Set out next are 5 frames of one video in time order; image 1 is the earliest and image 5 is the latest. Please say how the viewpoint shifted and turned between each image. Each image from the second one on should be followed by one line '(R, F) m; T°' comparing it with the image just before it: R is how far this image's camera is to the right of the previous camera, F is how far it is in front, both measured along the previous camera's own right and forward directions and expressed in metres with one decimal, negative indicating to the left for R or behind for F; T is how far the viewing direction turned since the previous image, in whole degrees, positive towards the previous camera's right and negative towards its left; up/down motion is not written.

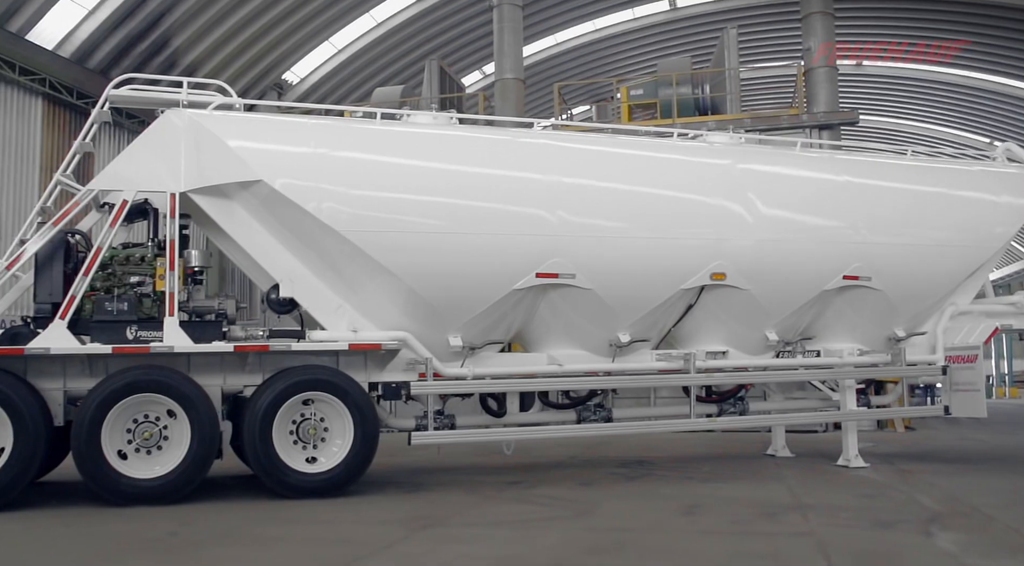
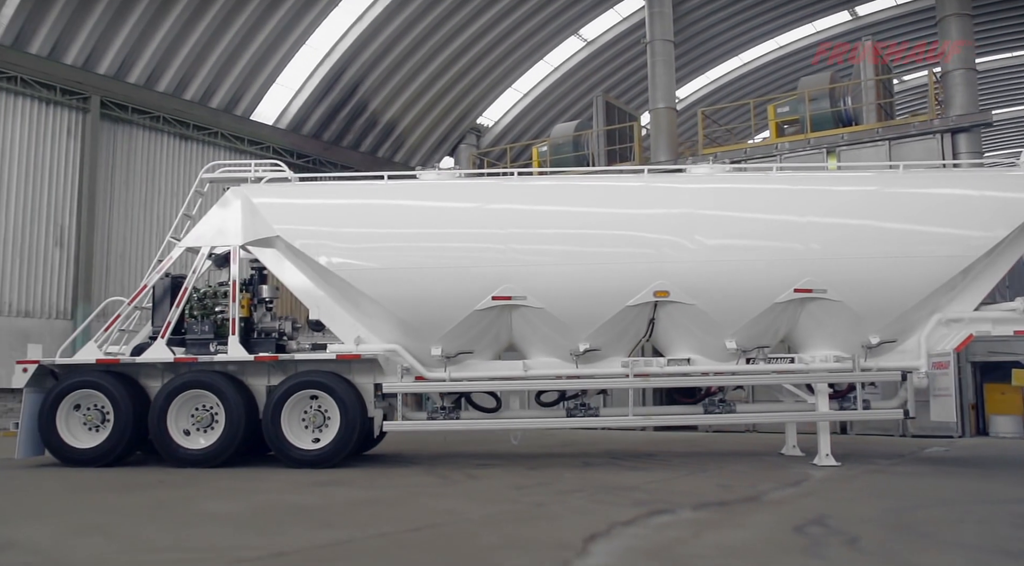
(+3.6, -1.0) m; -20°
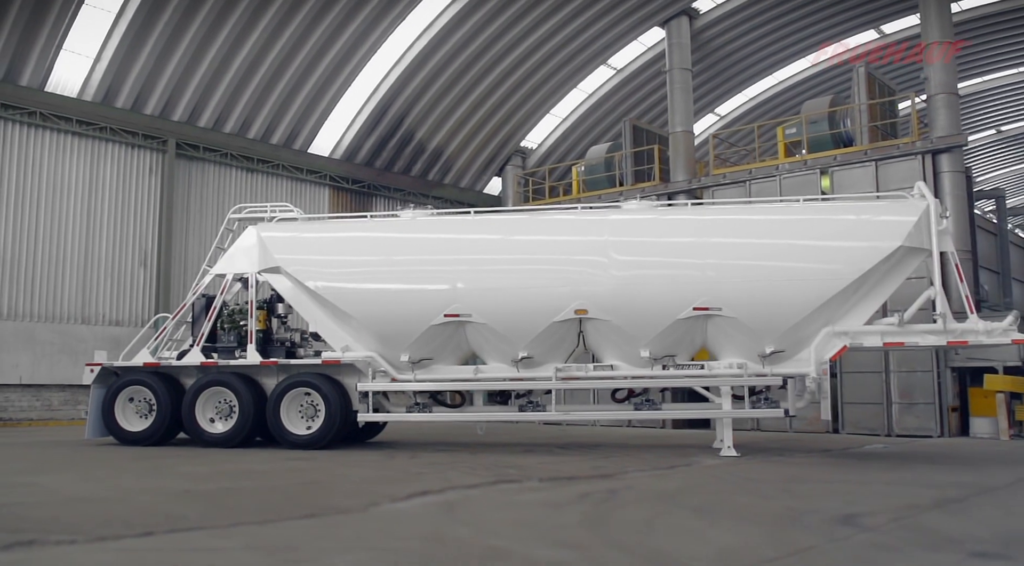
(+2.1, -1.9) m; -7°
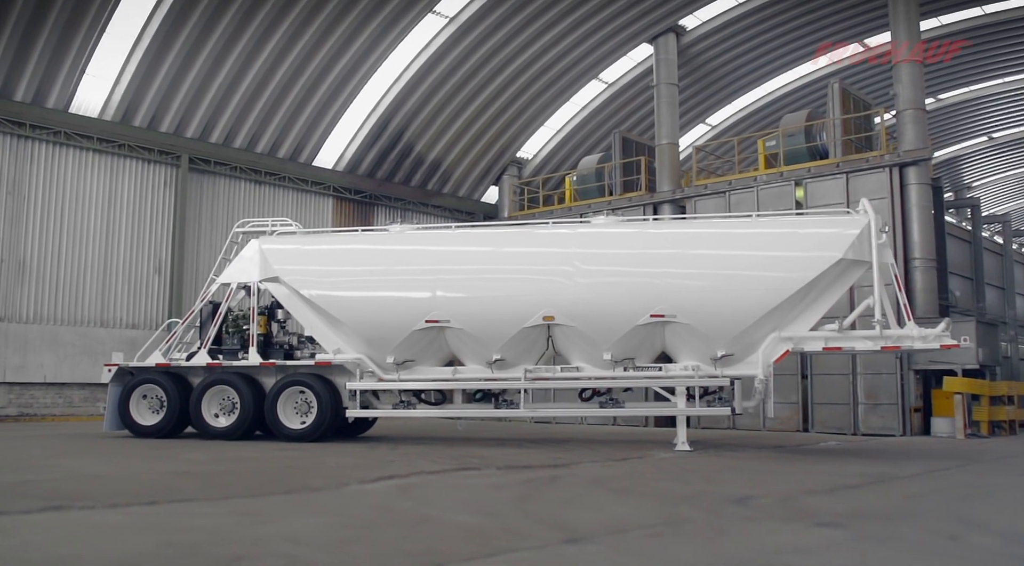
(+0.6, -1.1) m; -1°
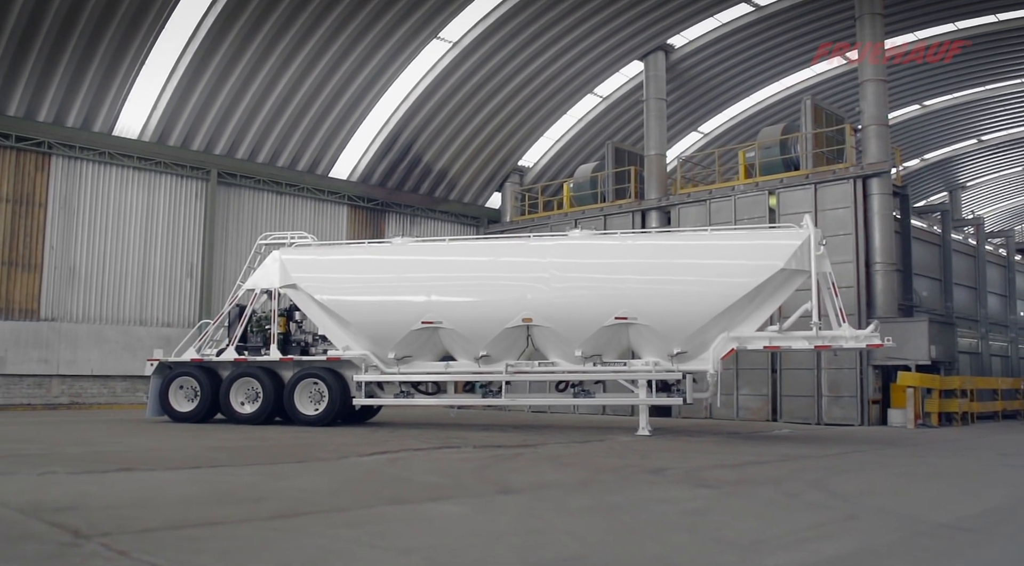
(+0.7, -1.9) m; -2°
